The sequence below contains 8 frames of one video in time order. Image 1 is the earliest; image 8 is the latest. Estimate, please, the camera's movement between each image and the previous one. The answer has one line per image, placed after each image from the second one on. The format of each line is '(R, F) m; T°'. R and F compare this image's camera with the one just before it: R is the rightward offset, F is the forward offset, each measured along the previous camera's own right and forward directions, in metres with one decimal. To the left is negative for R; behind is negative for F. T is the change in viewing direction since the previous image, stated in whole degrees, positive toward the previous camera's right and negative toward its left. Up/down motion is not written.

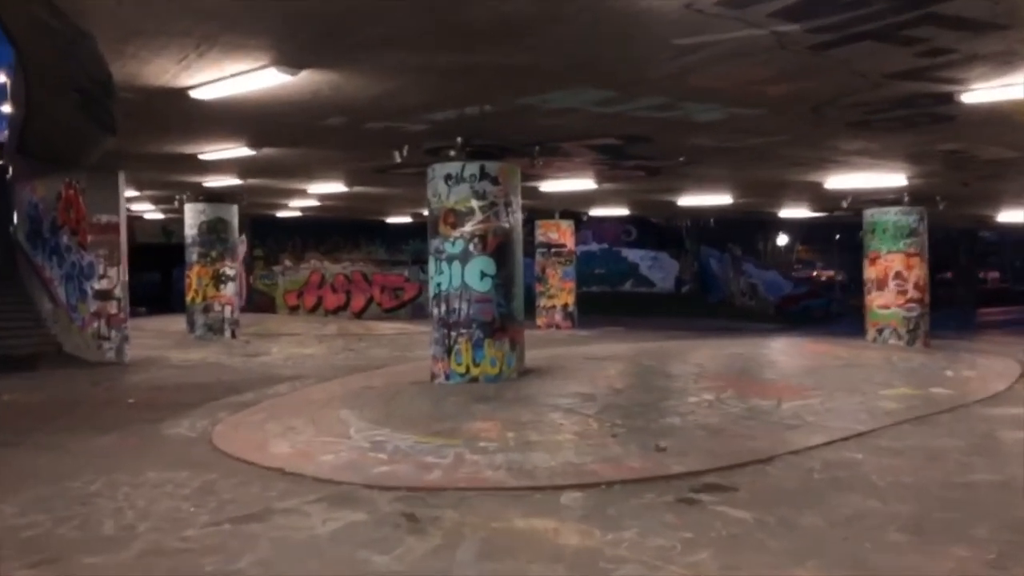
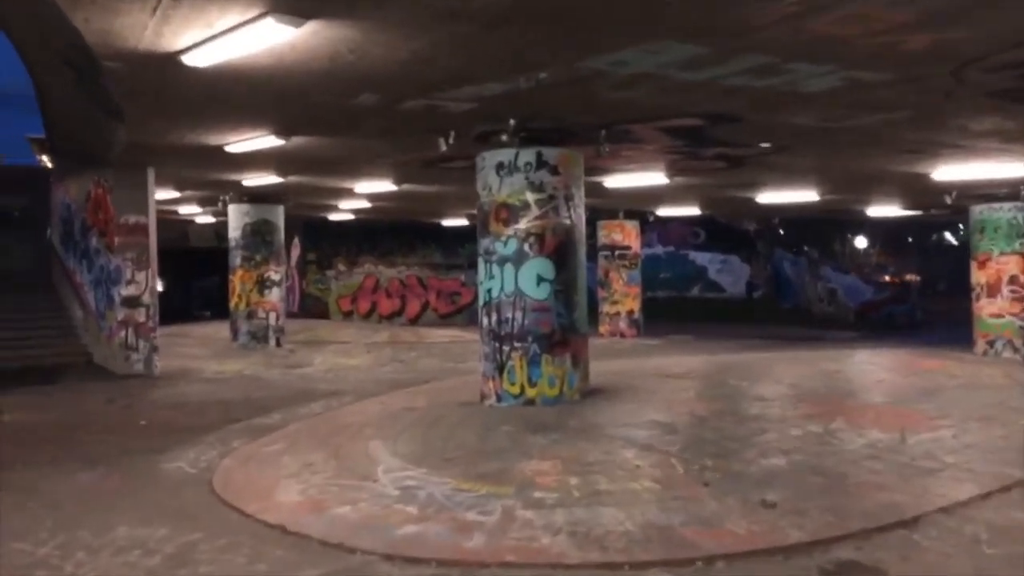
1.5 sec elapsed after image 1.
(0.0, +2.2) m; -4°
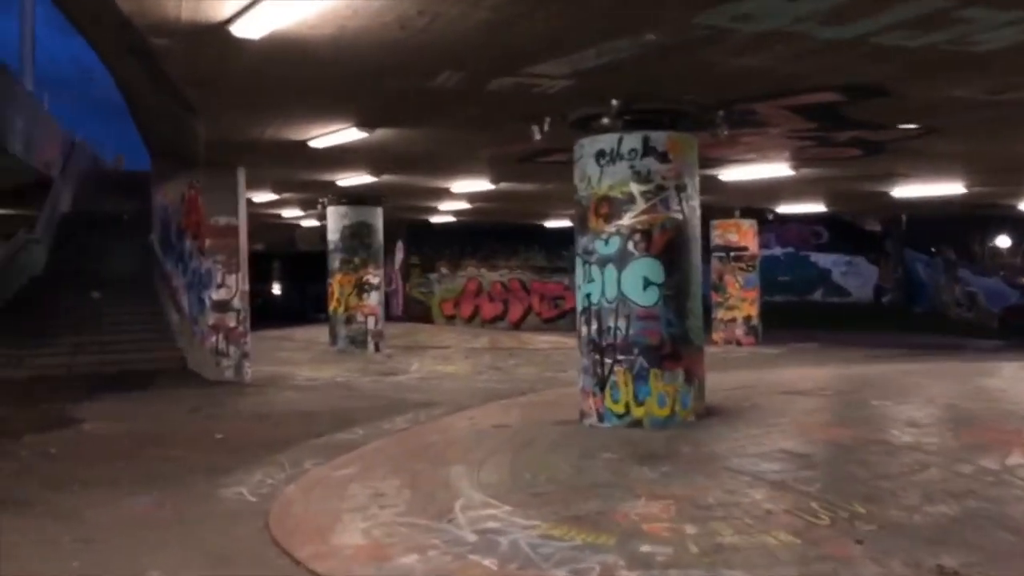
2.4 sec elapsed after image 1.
(+0.1, +1.5) m; -7°
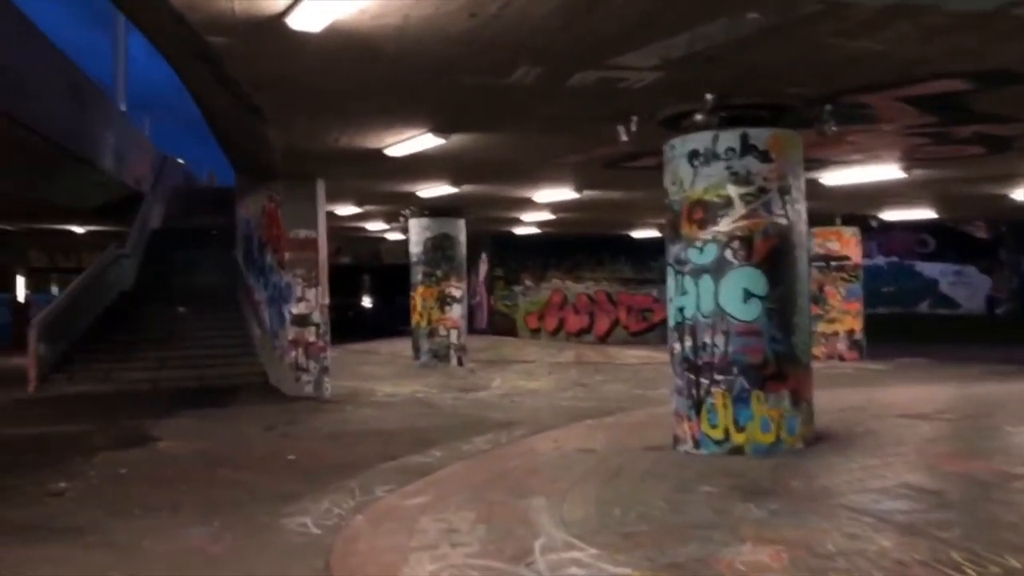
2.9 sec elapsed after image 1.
(0.0, +0.9) m; -6°
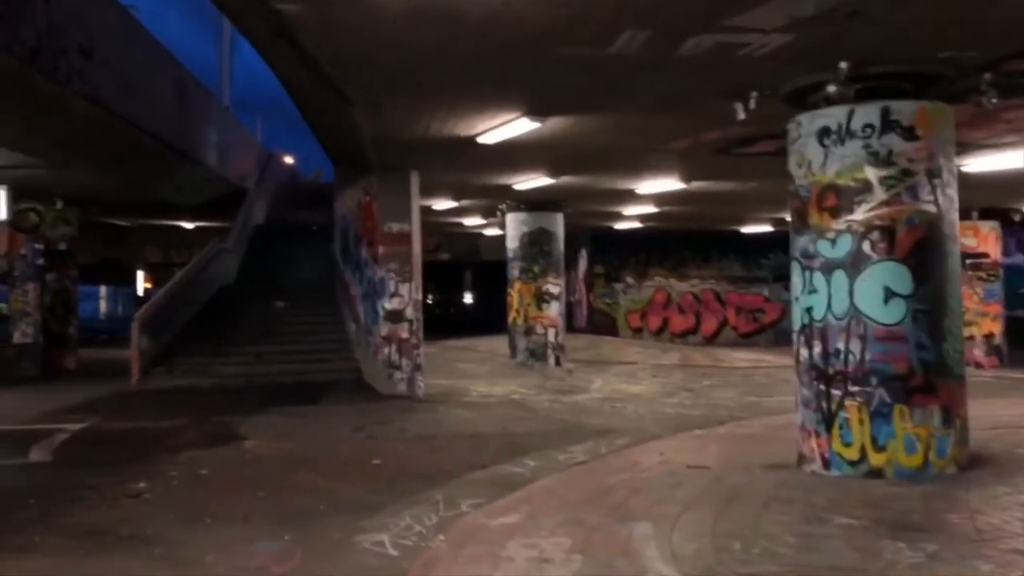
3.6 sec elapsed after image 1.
(0.0, +1.0) m; -7°
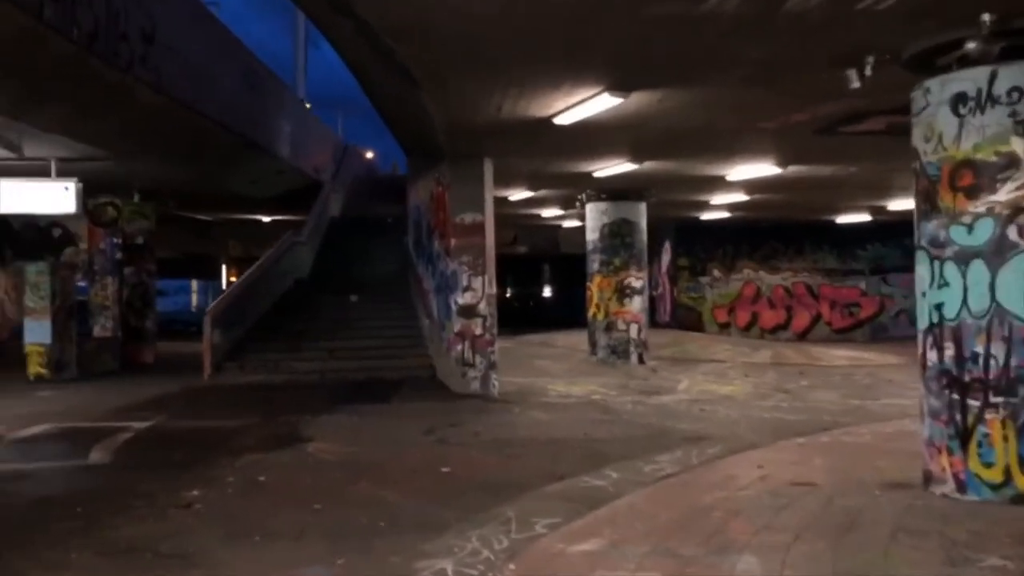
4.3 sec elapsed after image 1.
(0.0, +1.0) m; -5°
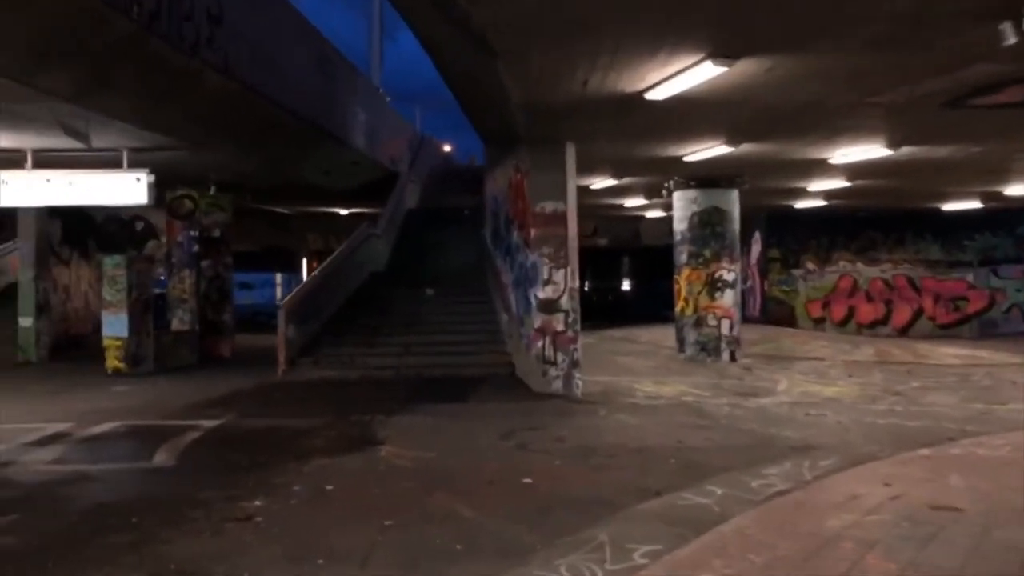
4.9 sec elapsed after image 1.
(-0.1, +1.0) m; -5°
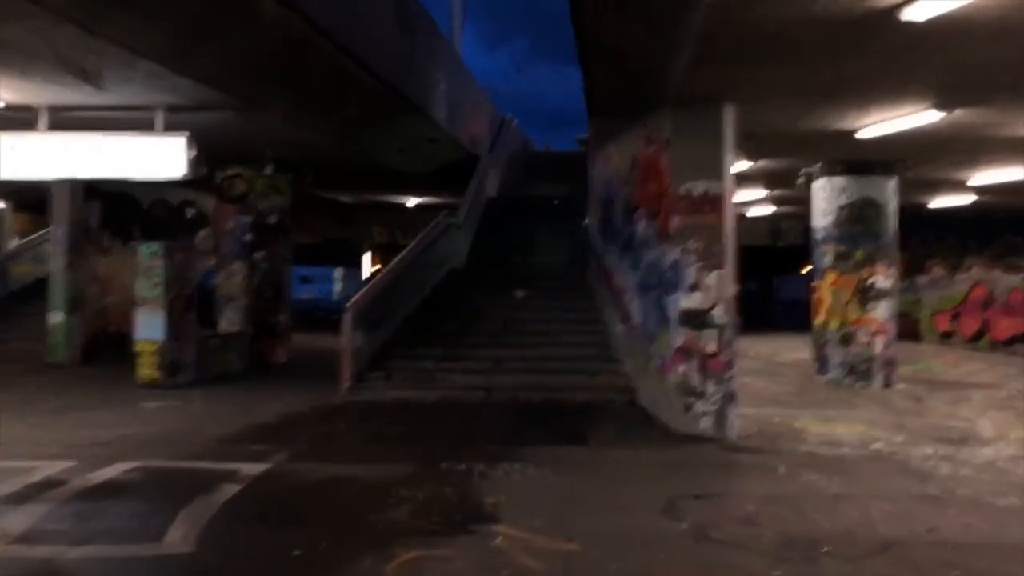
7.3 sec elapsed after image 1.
(-1.1, +3.5) m; -4°
